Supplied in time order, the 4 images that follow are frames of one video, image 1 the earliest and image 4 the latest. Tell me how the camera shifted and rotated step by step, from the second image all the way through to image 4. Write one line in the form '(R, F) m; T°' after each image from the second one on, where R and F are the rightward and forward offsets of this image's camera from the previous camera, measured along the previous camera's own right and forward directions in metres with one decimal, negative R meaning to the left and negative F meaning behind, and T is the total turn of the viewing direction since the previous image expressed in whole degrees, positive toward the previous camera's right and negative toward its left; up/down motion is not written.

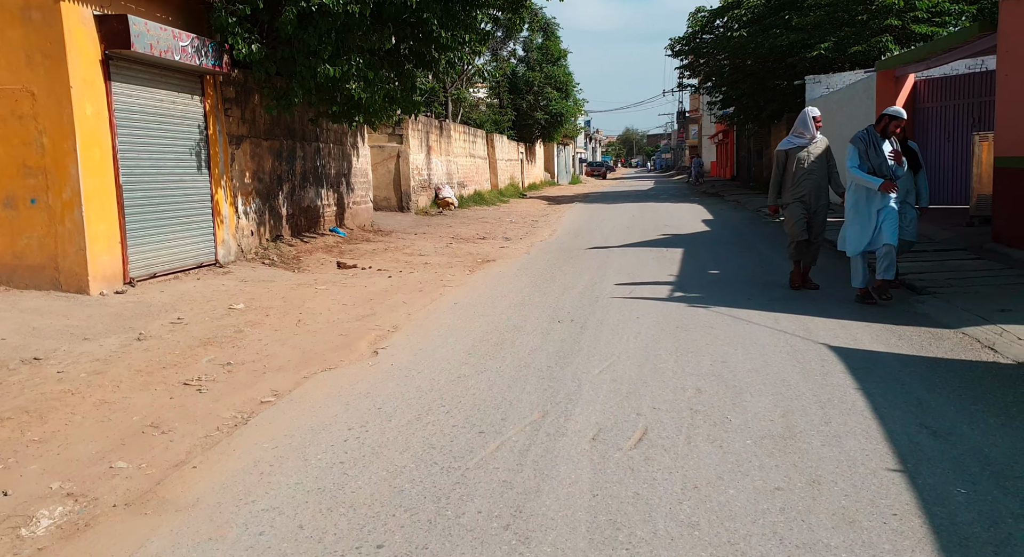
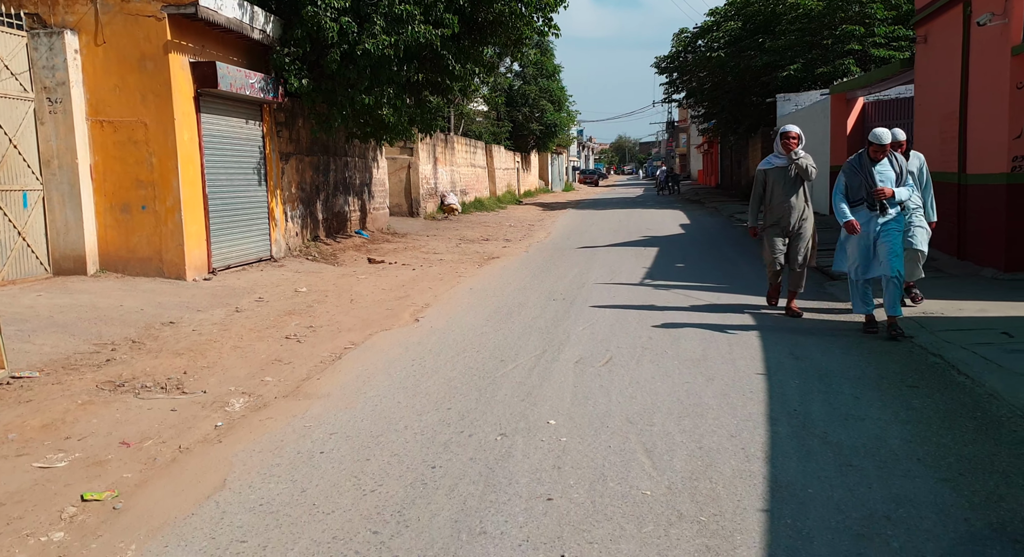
(-0.1, -2.2) m; 0°
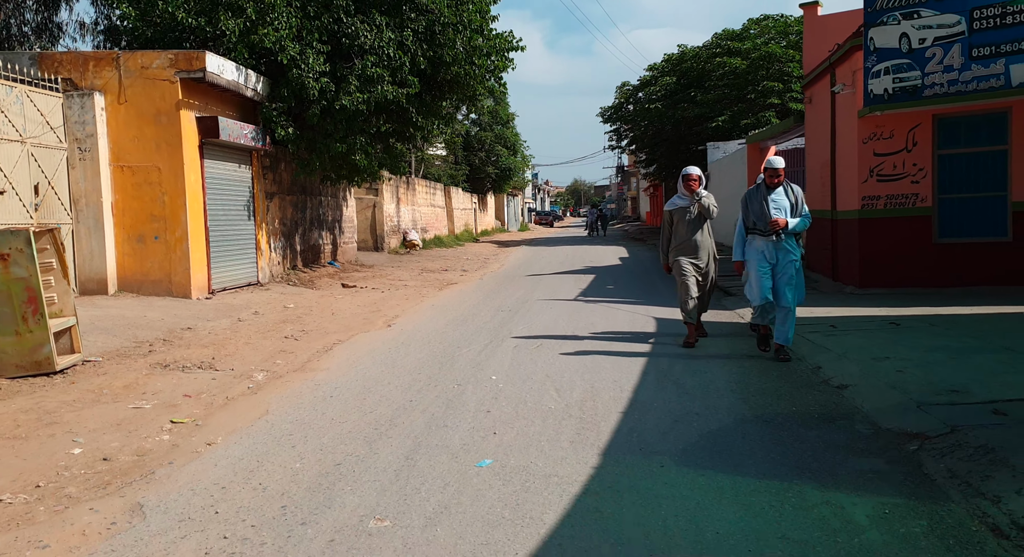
(0.0, -2.1) m; +3°
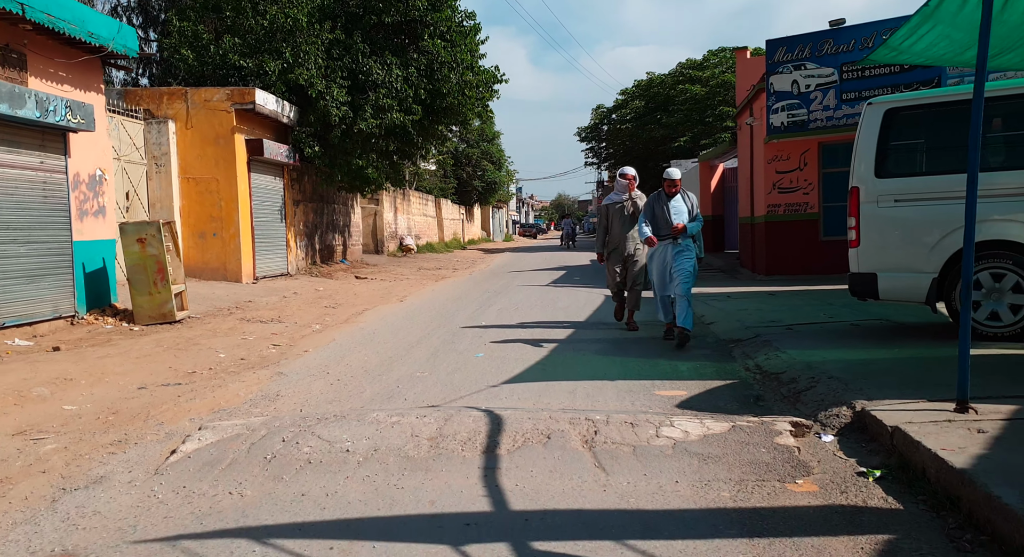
(0.0, -3.2) m; +1°
